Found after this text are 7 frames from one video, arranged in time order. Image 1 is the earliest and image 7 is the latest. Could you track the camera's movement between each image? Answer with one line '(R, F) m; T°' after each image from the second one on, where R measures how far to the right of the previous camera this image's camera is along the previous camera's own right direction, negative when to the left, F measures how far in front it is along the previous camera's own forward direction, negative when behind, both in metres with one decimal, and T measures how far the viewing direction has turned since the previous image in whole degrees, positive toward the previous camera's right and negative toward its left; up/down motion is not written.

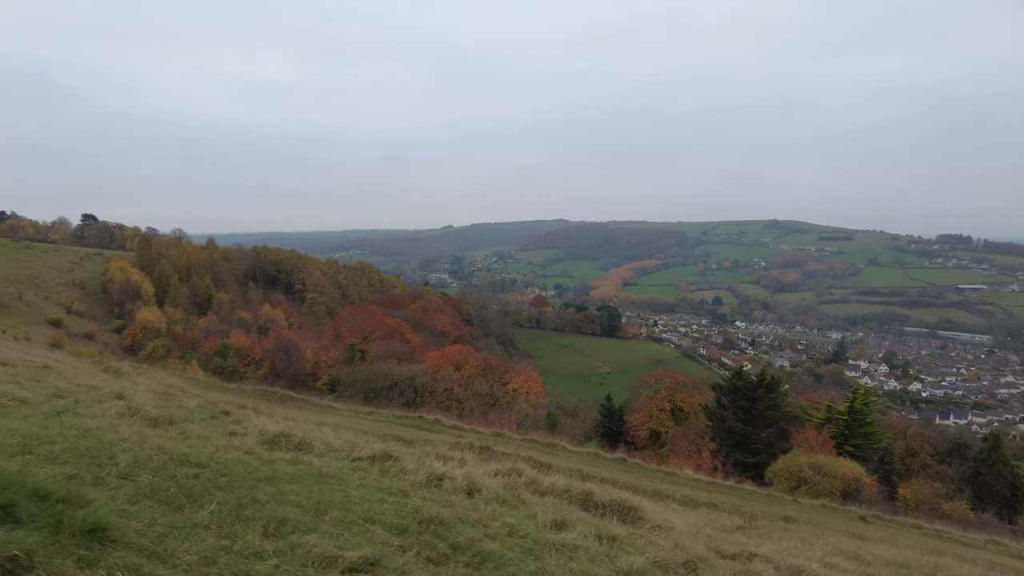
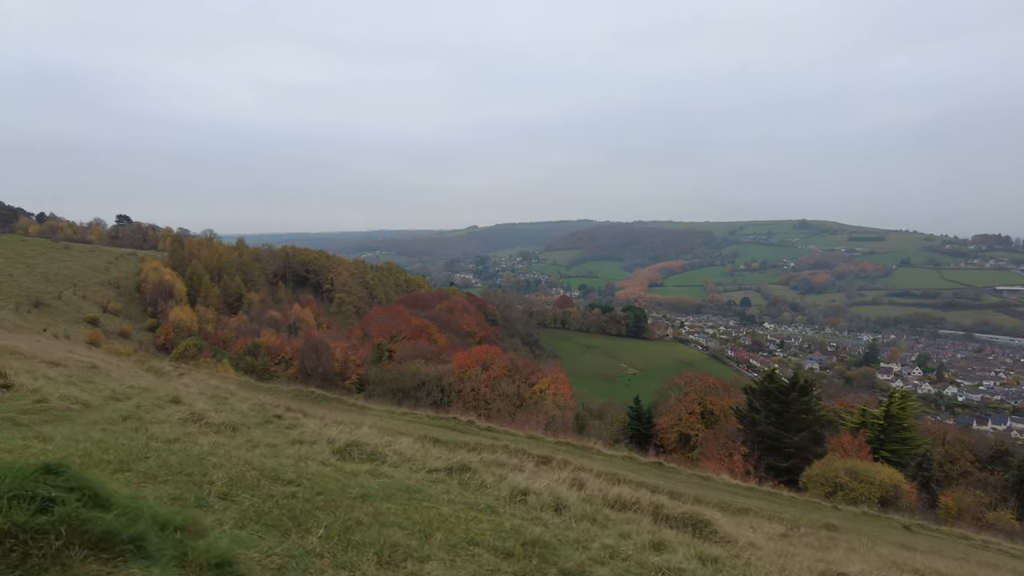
(-0.3, +0.1) m; -2°
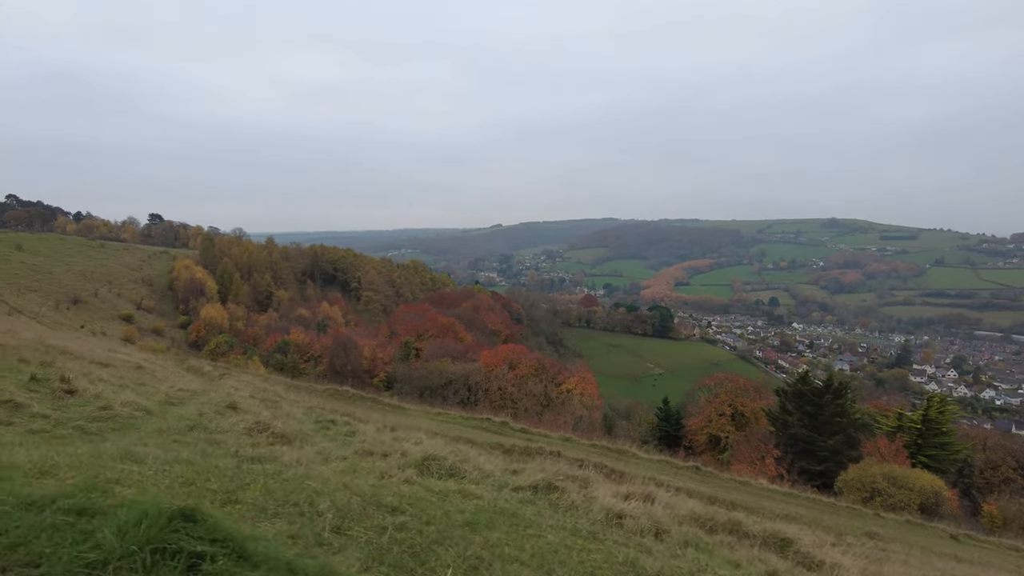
(-0.3, +0.2) m; -2°
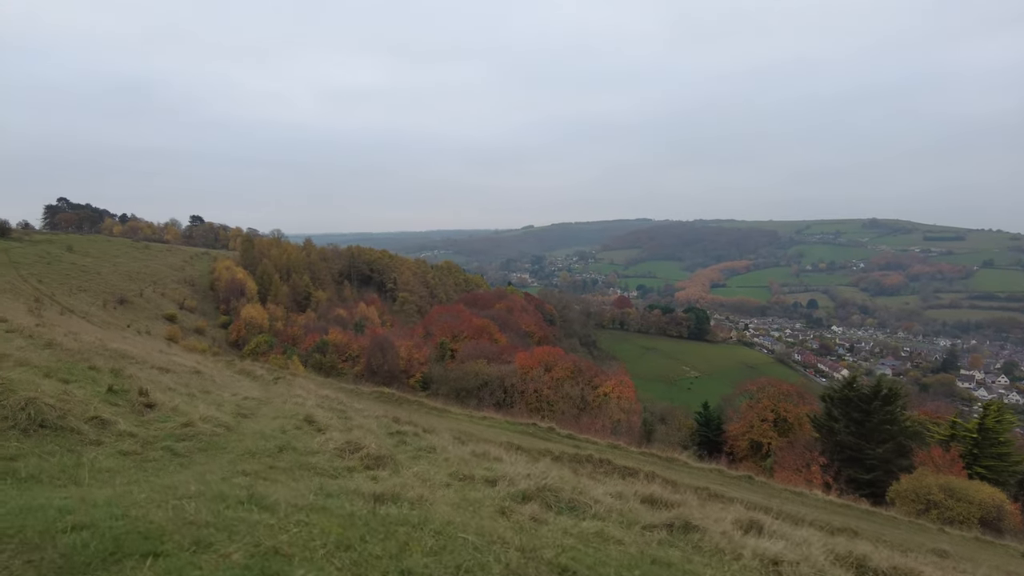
(-0.4, +0.3) m; -3°
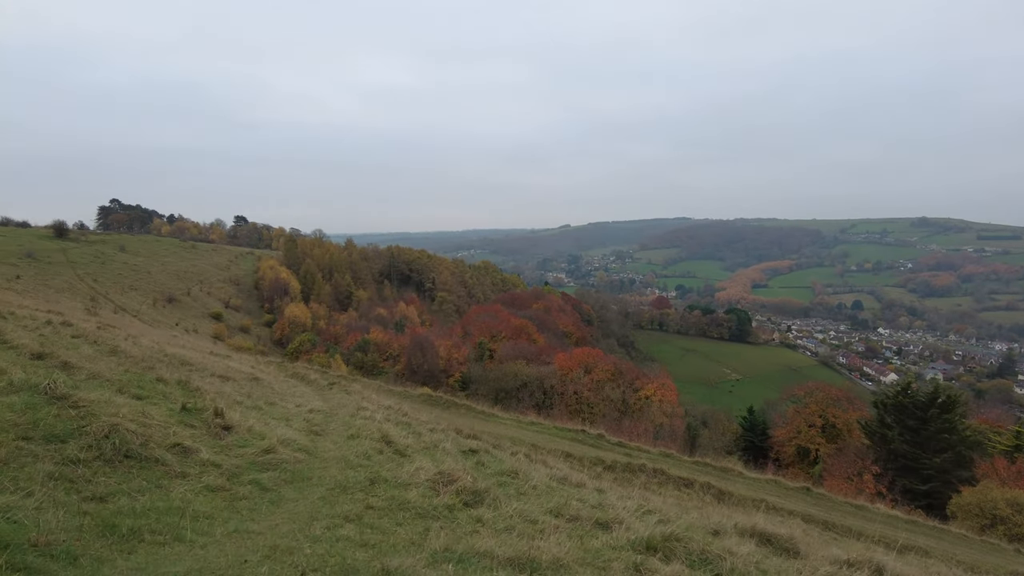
(-0.4, +0.3) m; -3°
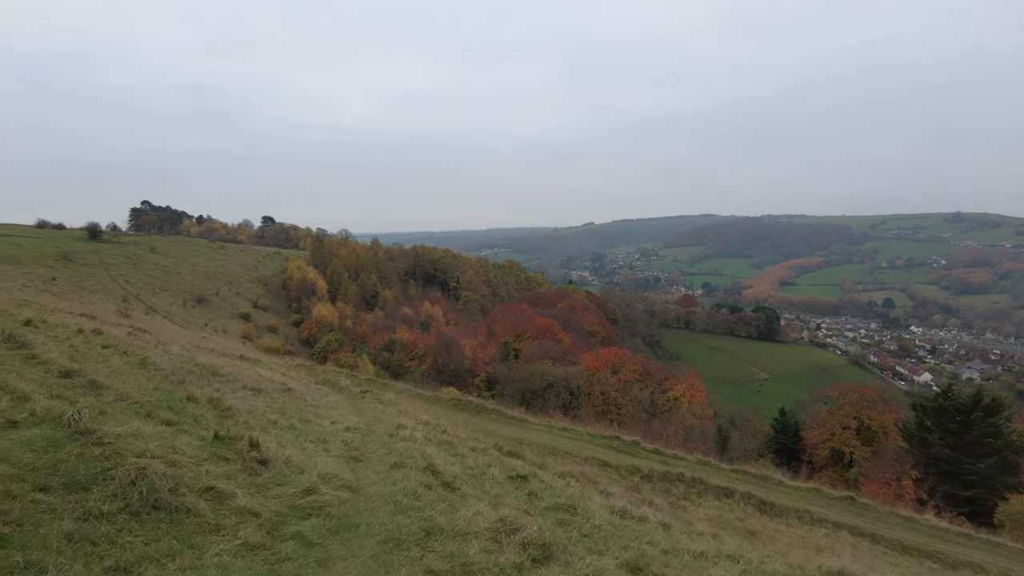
(-0.2, +0.4) m; -2°
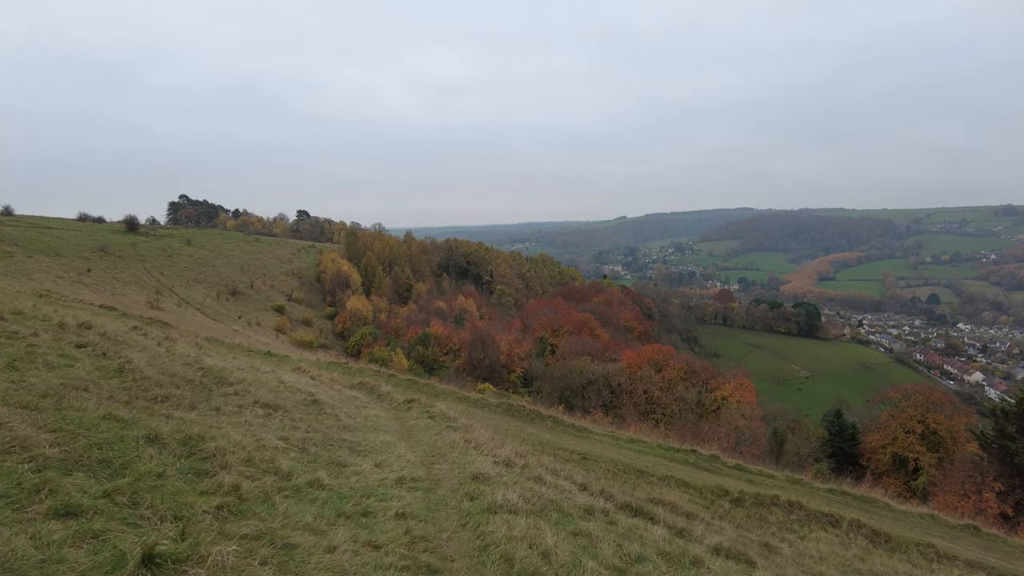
(-0.7, +2.2) m; -3°
